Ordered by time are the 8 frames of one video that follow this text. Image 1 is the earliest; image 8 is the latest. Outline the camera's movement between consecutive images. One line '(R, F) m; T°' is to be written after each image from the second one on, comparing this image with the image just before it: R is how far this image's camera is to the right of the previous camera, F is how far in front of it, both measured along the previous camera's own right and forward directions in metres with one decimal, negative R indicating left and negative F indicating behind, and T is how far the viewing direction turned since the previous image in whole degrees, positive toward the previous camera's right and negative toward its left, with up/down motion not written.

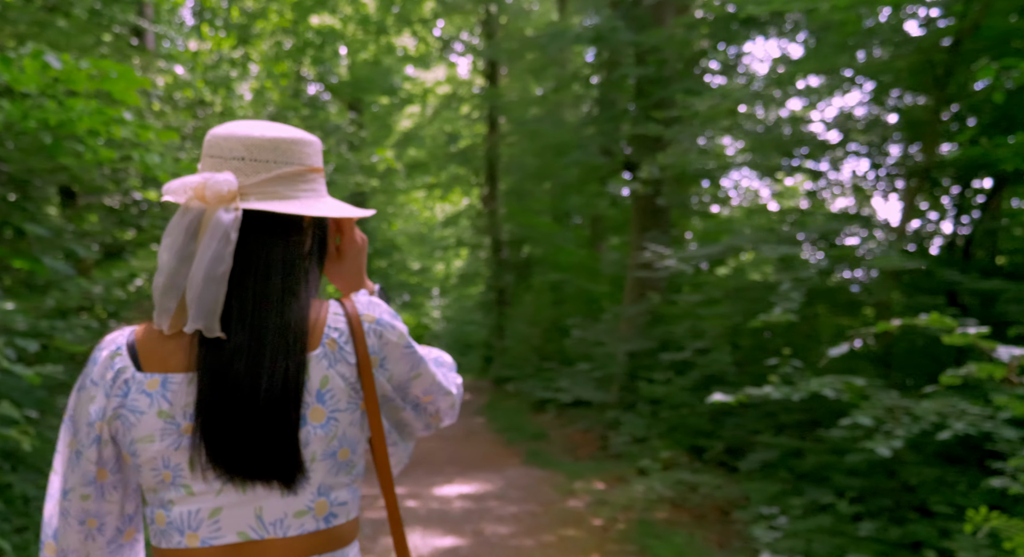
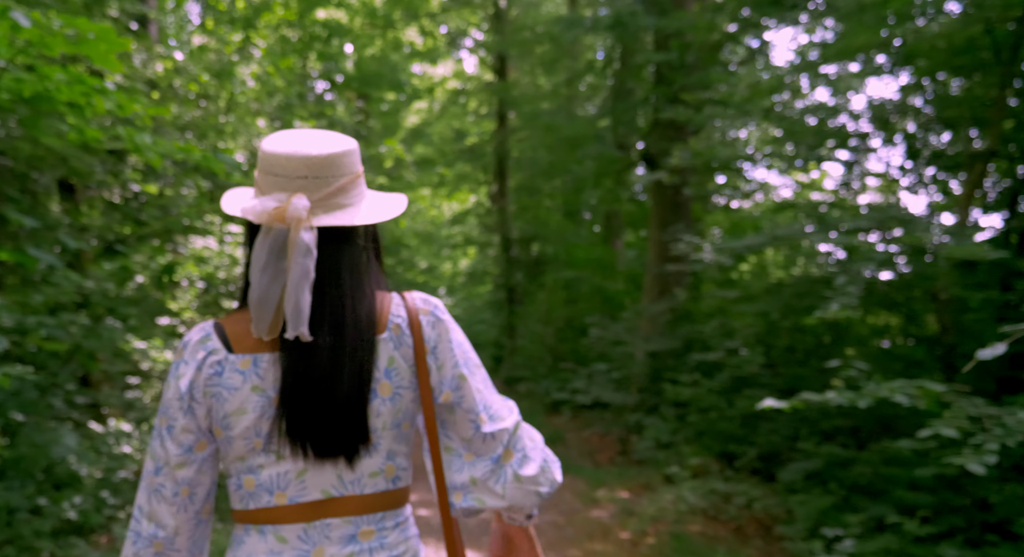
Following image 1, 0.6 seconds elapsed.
(-0.1, +0.4) m; 0°
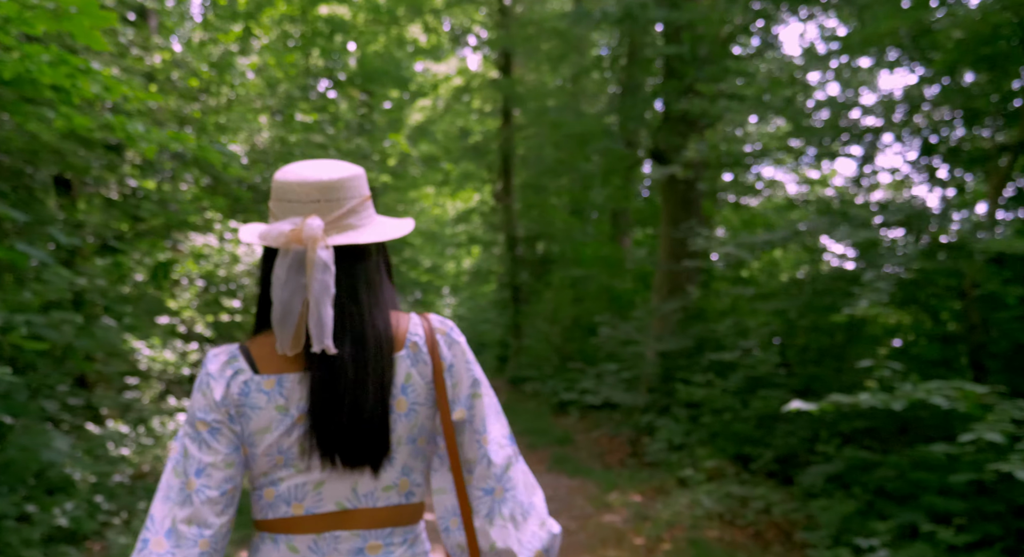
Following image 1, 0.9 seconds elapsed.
(0.0, +0.2) m; 0°
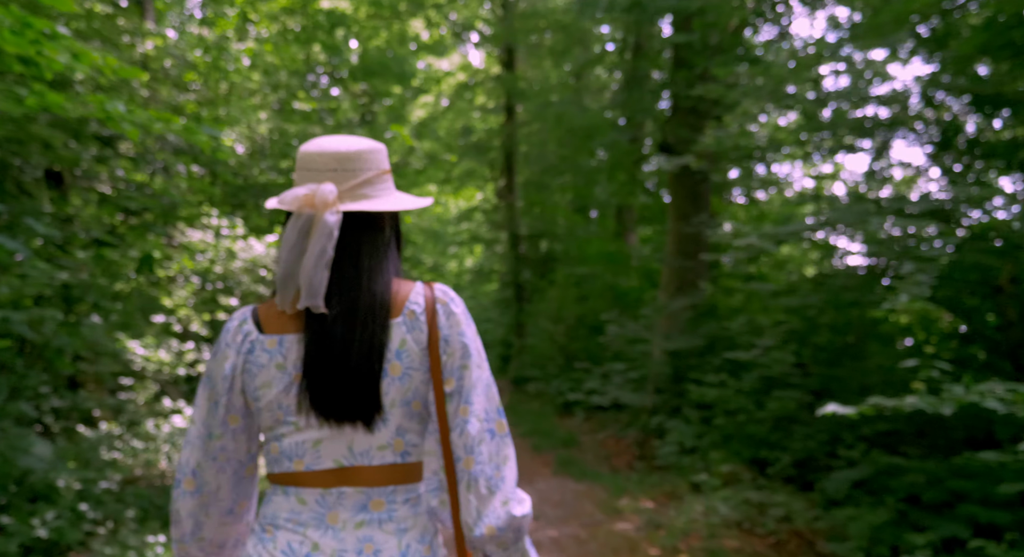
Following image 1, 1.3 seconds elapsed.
(0.0, +0.3) m; 0°
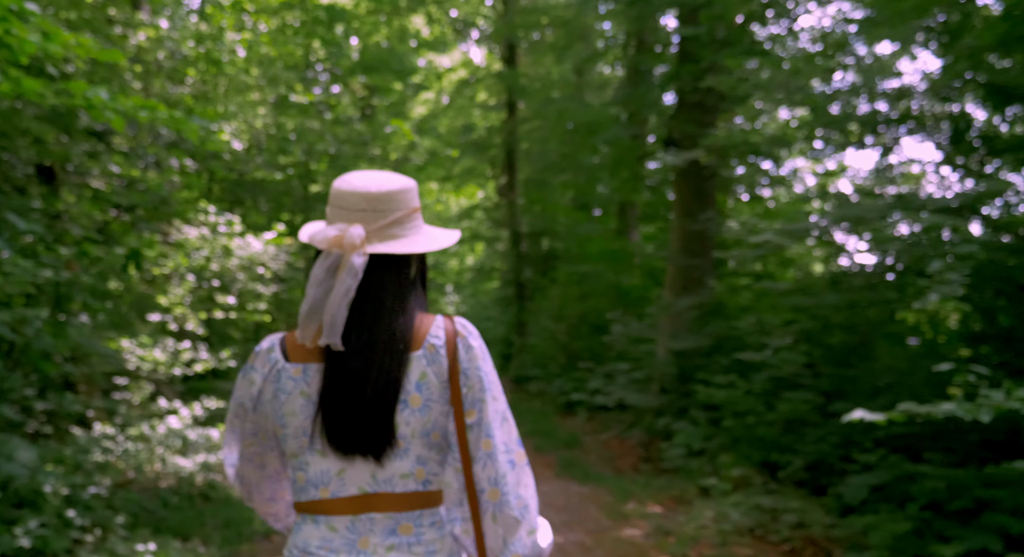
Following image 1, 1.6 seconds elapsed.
(0.0, +0.2) m; 0°
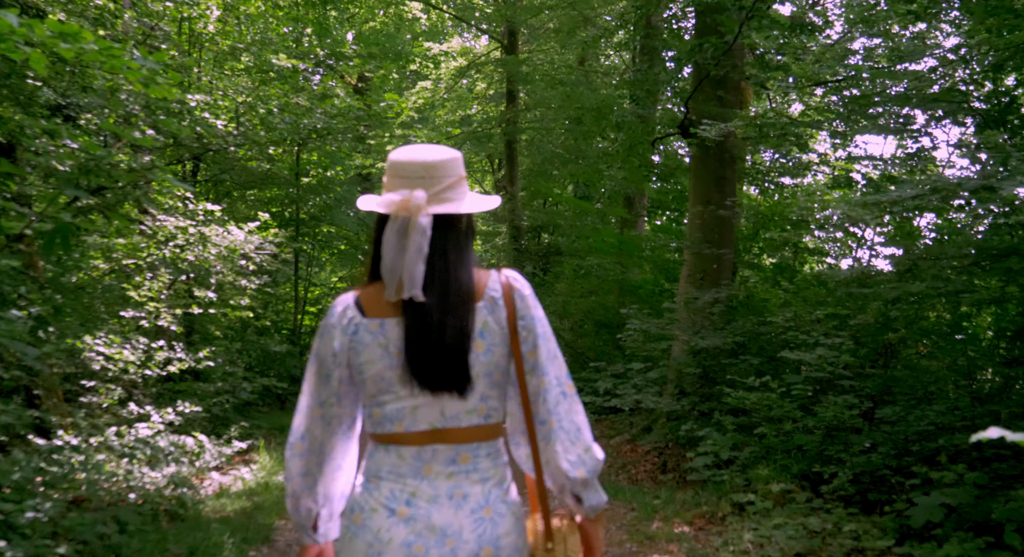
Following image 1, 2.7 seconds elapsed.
(-0.1, +0.7) m; 0°
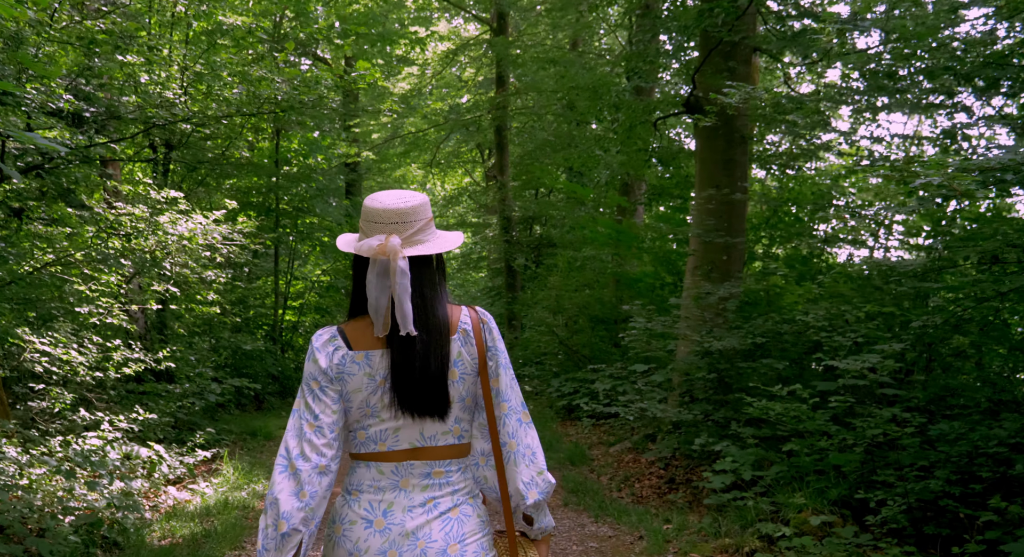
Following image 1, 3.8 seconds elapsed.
(0.0, +0.8) m; +1°
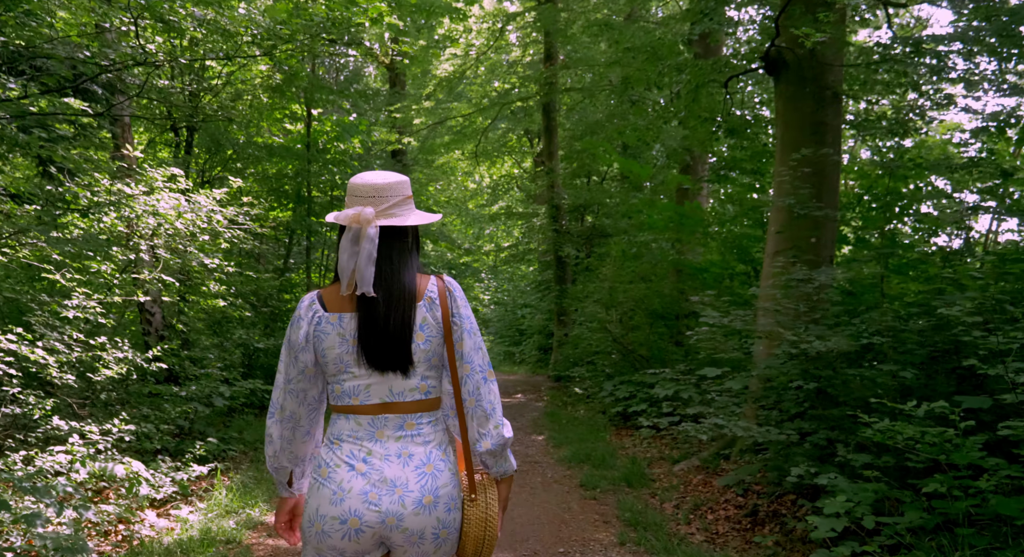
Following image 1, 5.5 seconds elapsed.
(+0.1, +1.2) m; -4°
